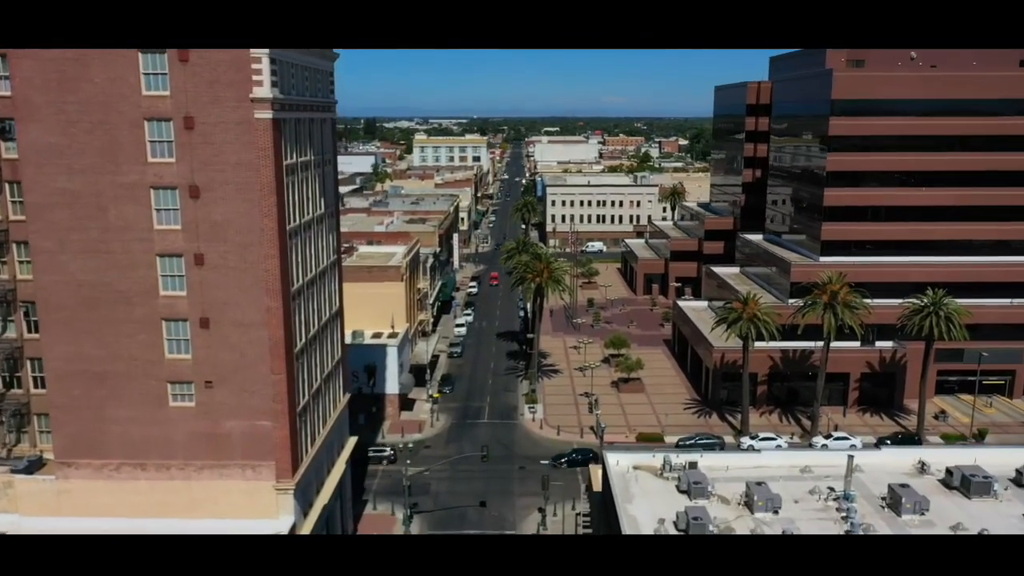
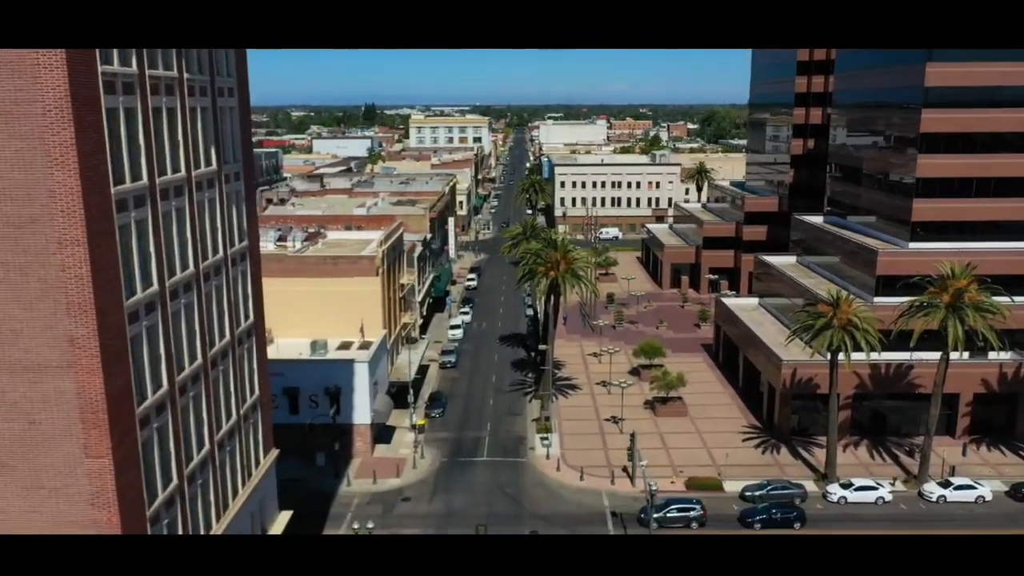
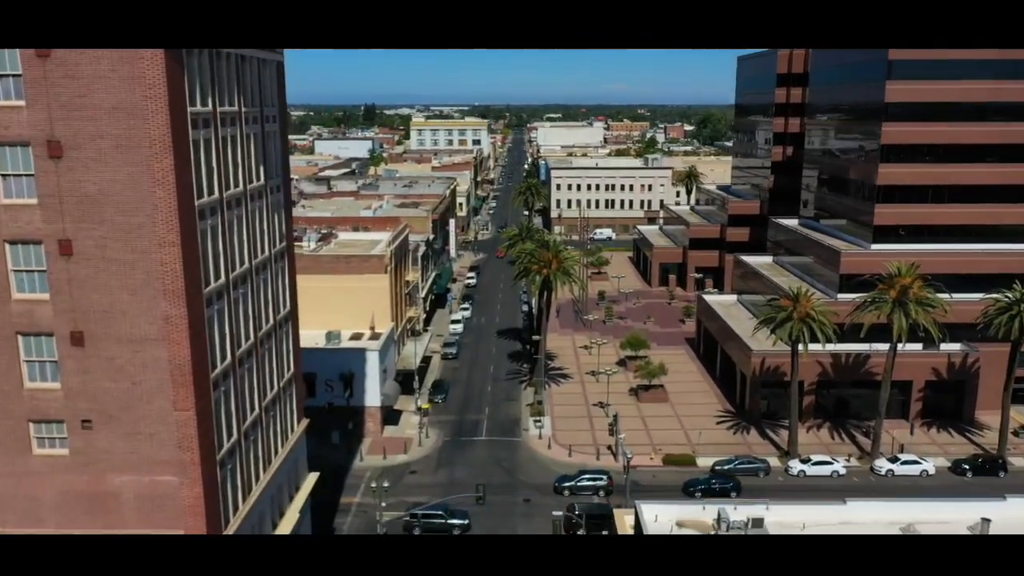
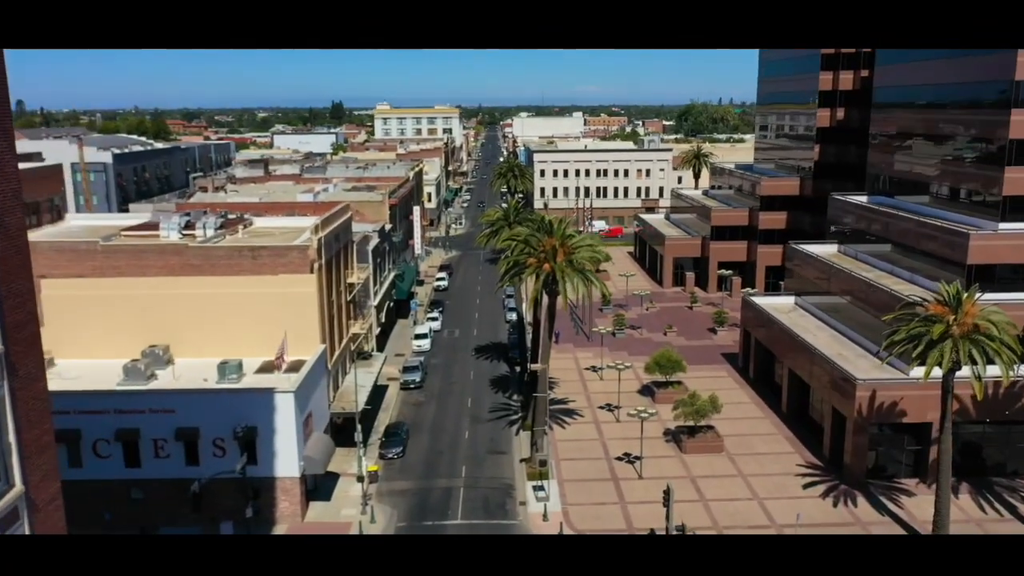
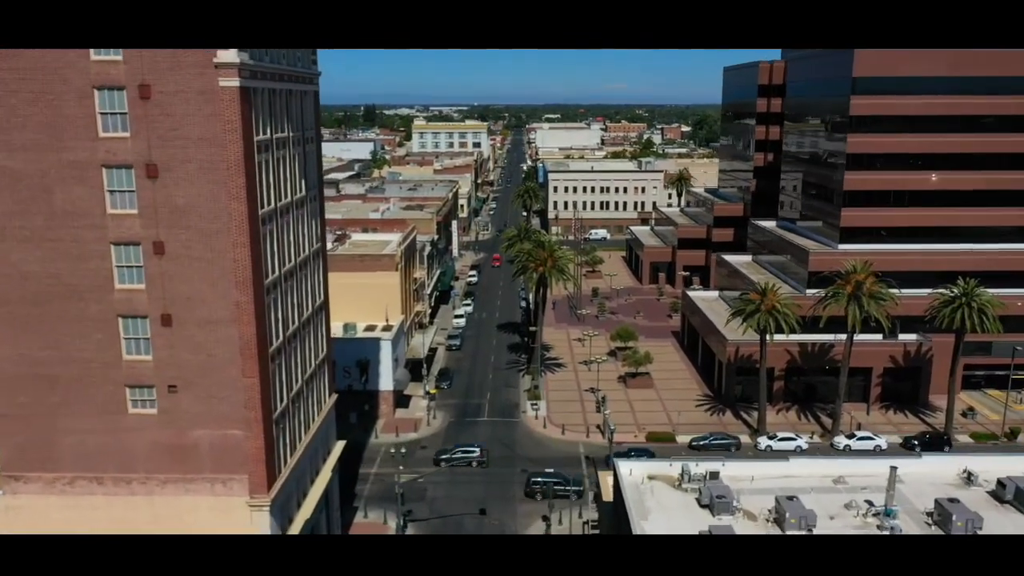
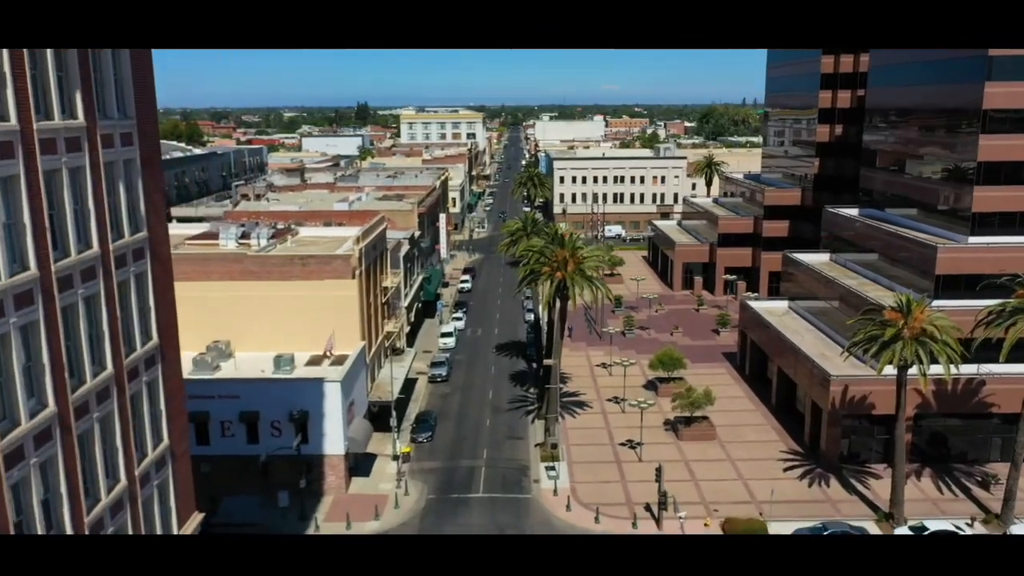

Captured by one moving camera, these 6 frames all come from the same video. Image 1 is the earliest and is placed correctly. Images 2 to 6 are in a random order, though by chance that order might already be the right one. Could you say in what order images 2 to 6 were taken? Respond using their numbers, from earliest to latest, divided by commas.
5, 3, 2, 6, 4
